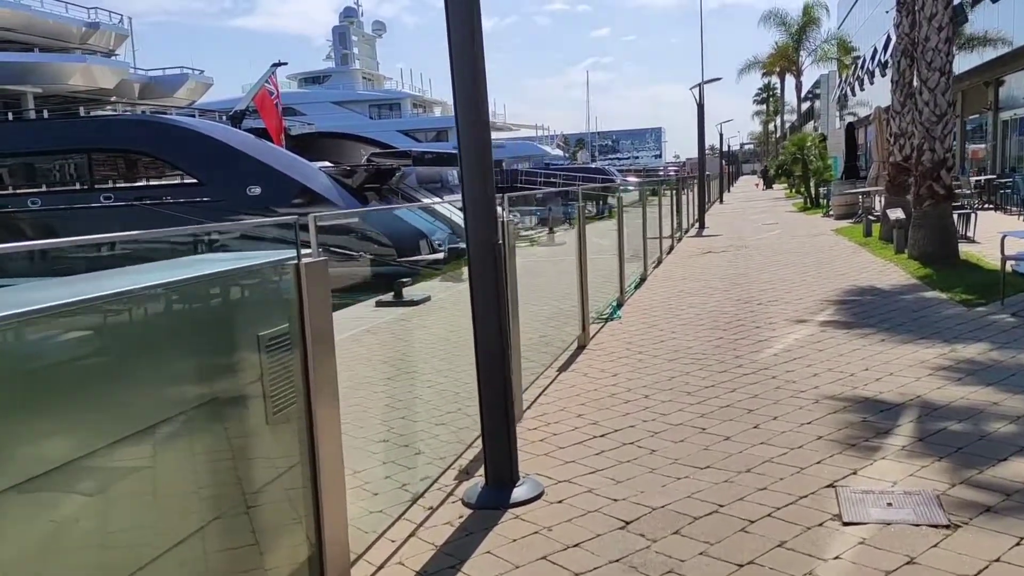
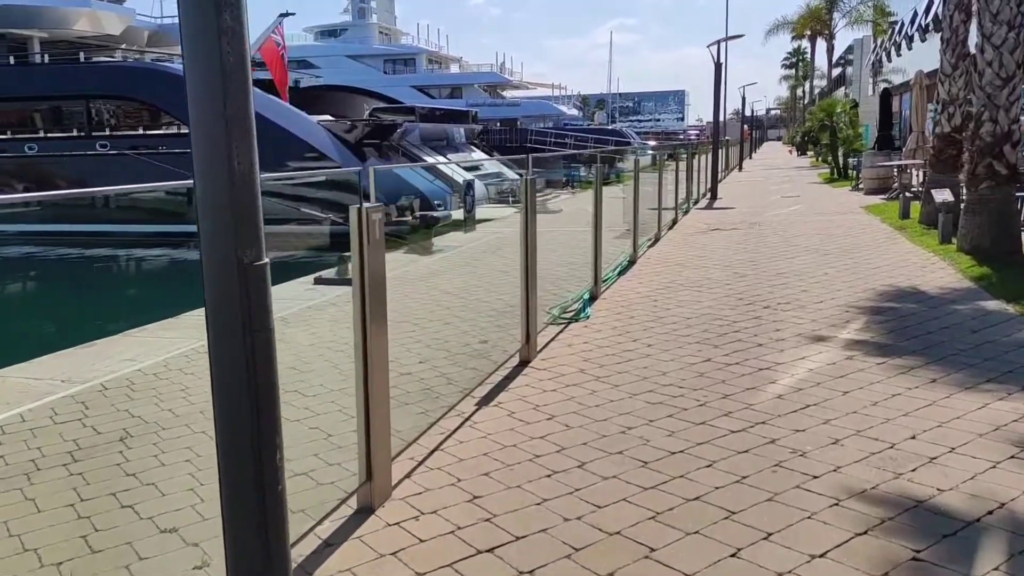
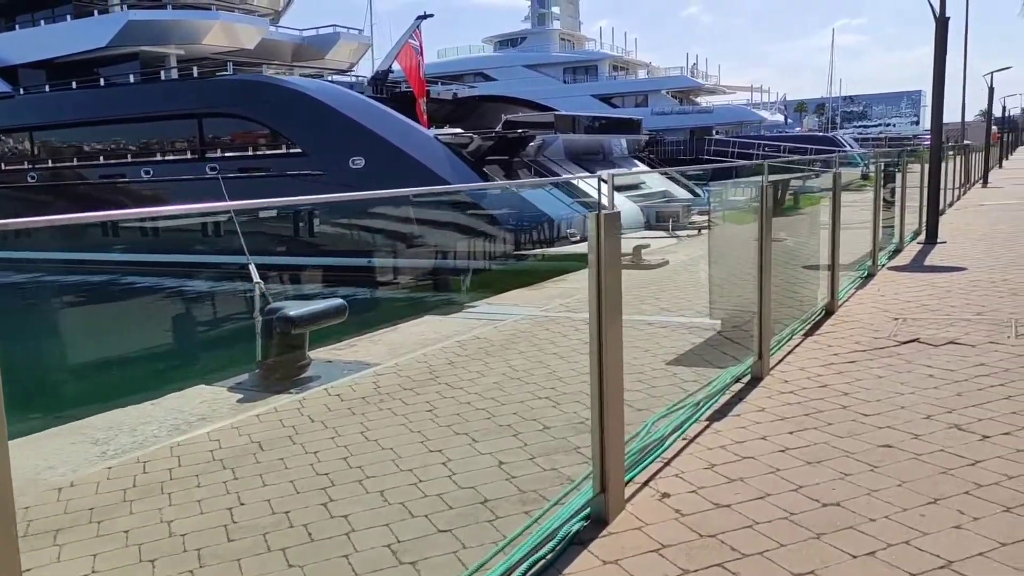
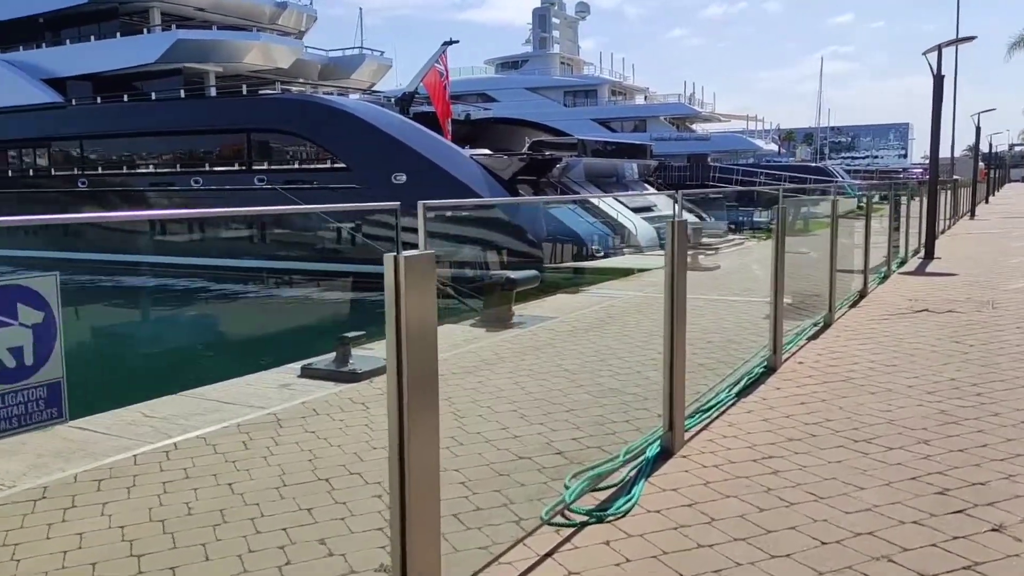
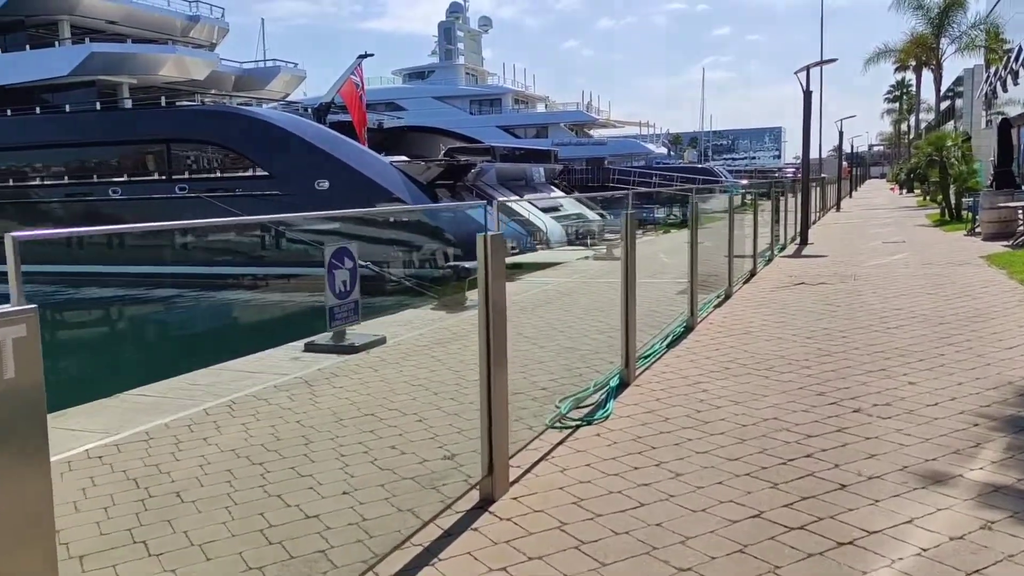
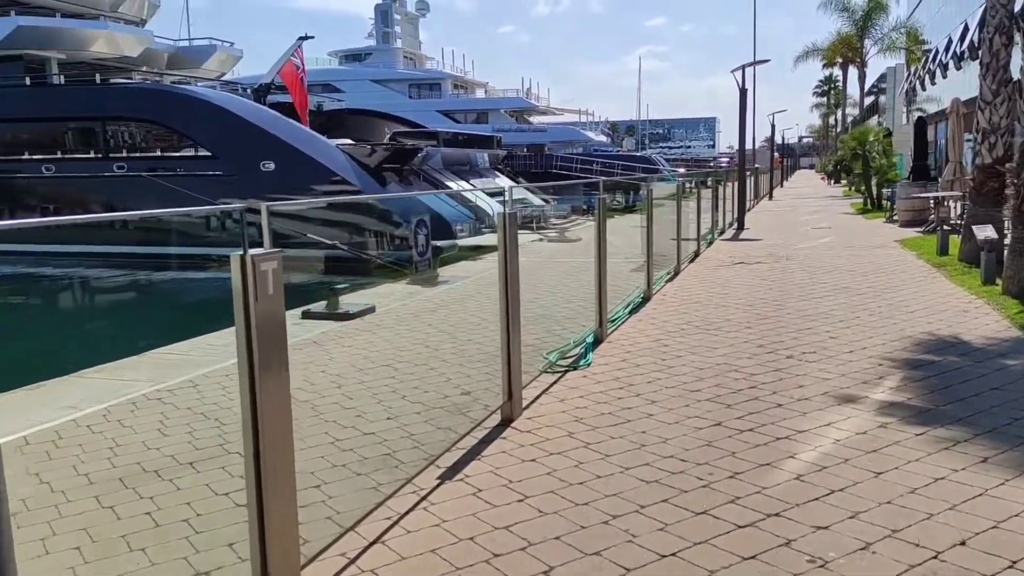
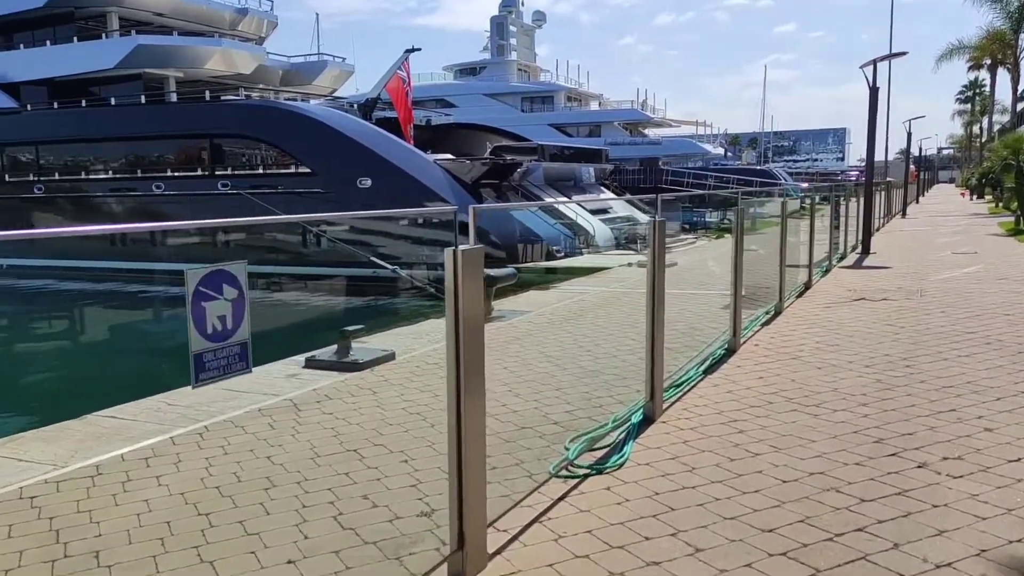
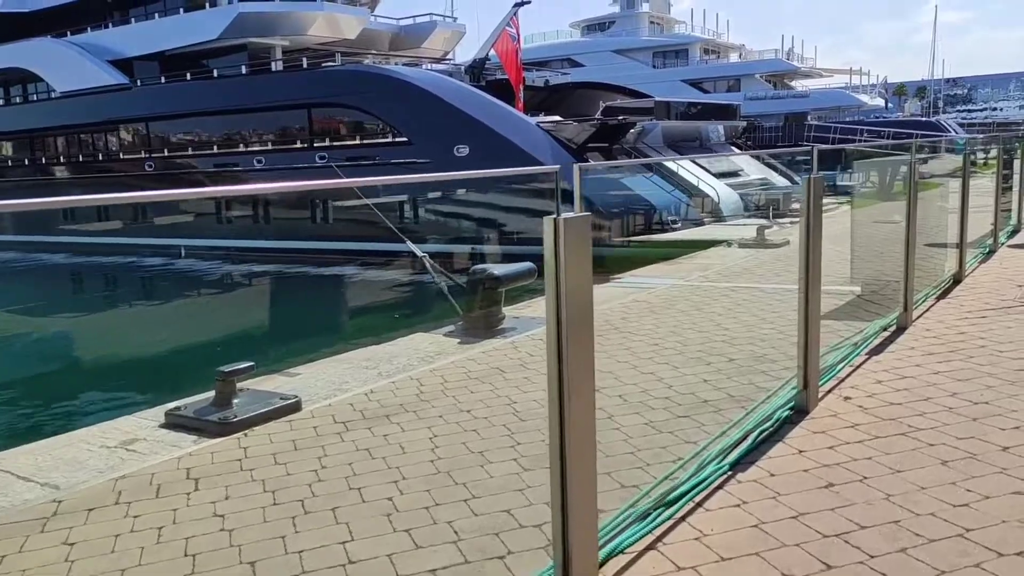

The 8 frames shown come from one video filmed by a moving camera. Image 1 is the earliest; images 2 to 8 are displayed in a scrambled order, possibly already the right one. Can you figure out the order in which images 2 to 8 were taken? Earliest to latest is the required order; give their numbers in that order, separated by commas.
2, 6, 5, 7, 4, 8, 3
